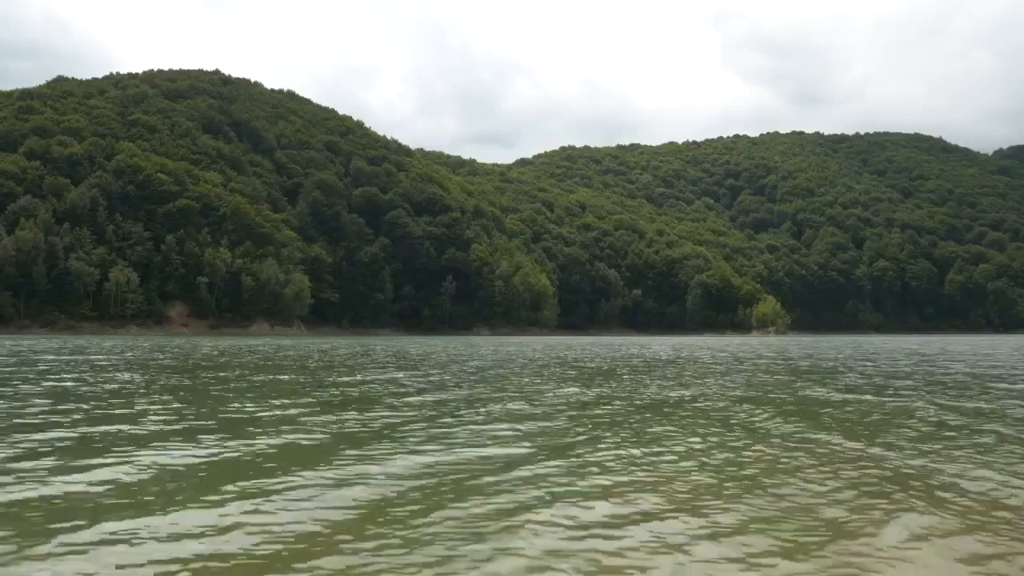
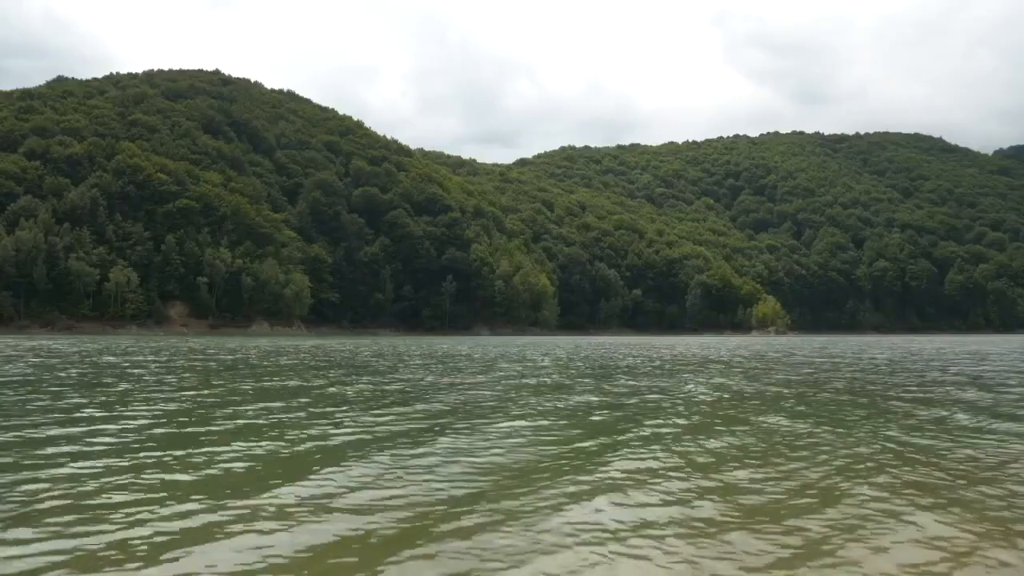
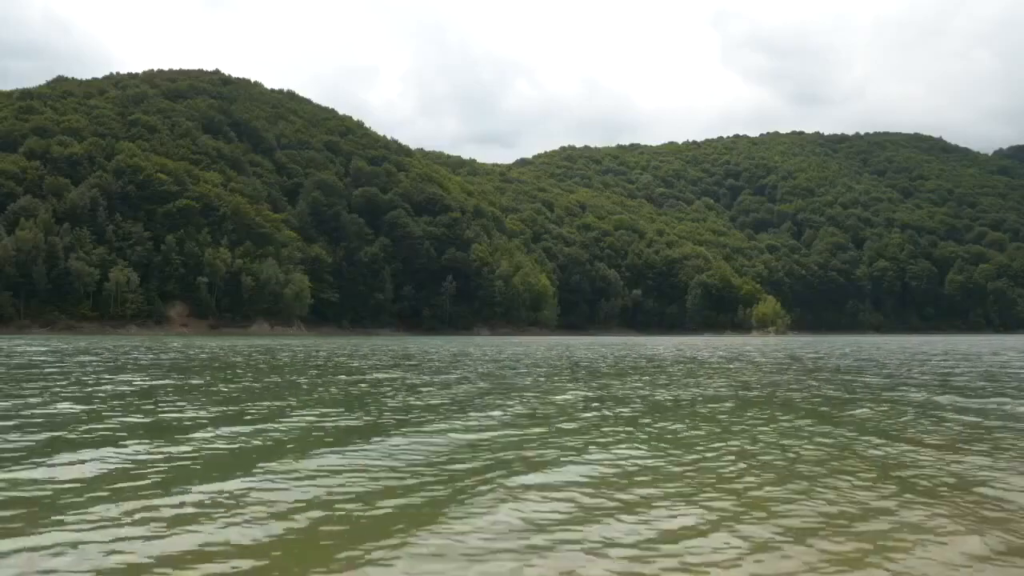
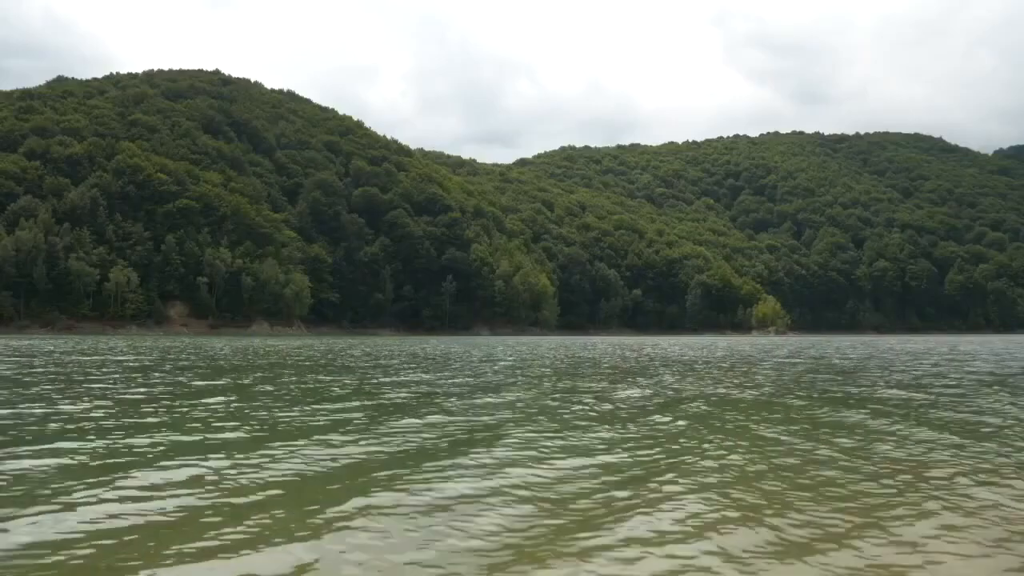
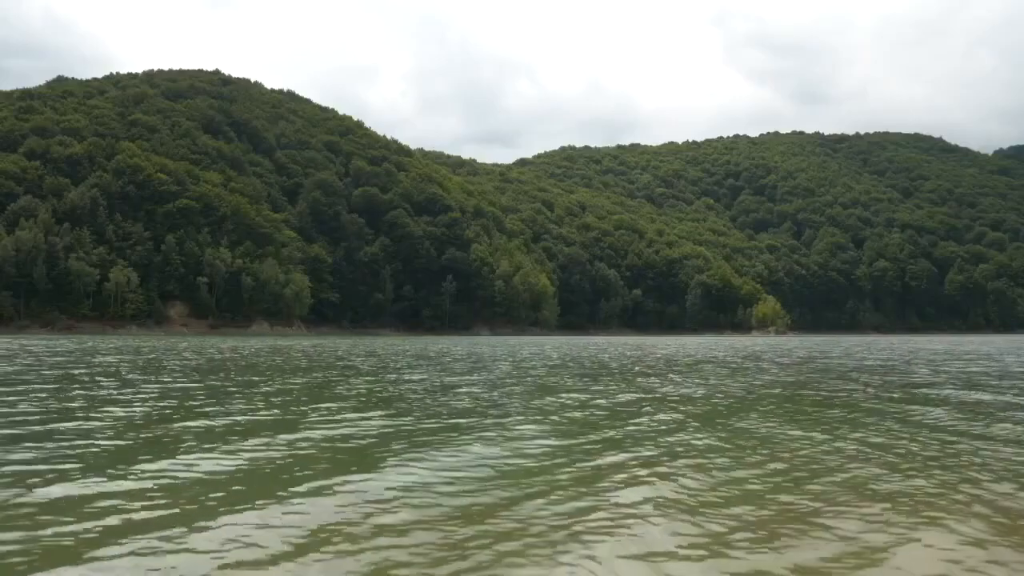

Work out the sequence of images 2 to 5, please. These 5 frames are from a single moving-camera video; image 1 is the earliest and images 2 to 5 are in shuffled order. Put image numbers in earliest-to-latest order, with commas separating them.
3, 4, 5, 2
